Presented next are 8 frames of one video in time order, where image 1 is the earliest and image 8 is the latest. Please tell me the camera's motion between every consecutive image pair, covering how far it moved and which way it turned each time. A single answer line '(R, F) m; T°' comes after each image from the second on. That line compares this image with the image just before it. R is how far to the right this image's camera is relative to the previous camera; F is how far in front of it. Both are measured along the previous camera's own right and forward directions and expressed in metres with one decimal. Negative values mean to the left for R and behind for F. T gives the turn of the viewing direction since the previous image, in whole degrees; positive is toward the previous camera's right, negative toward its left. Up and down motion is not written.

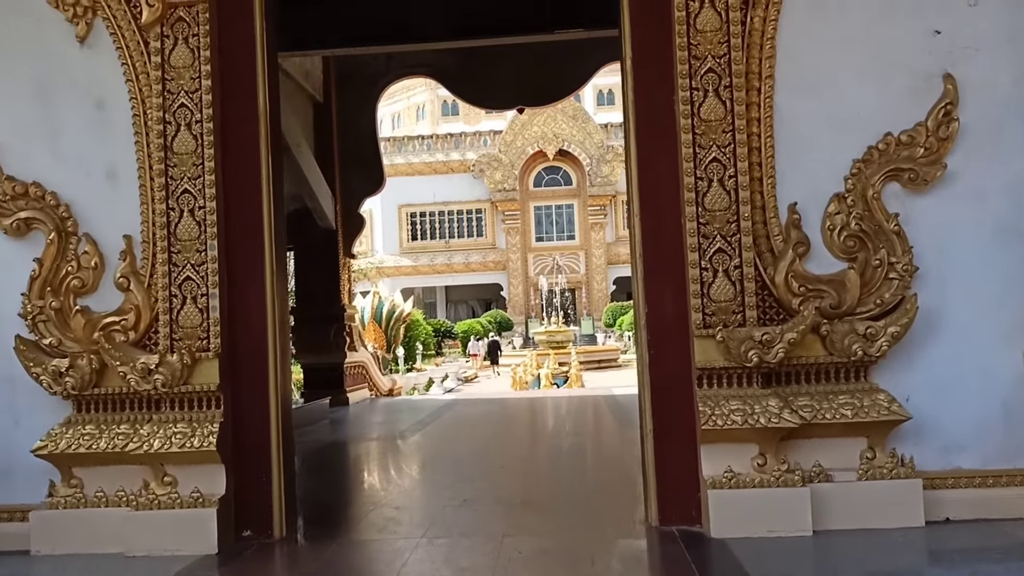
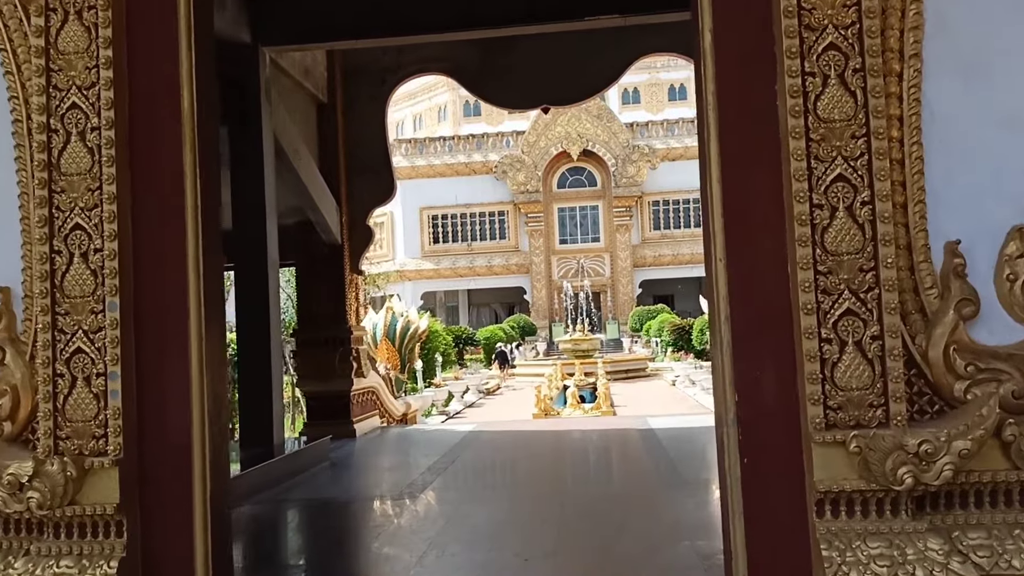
(0.0, +0.6) m; -2°
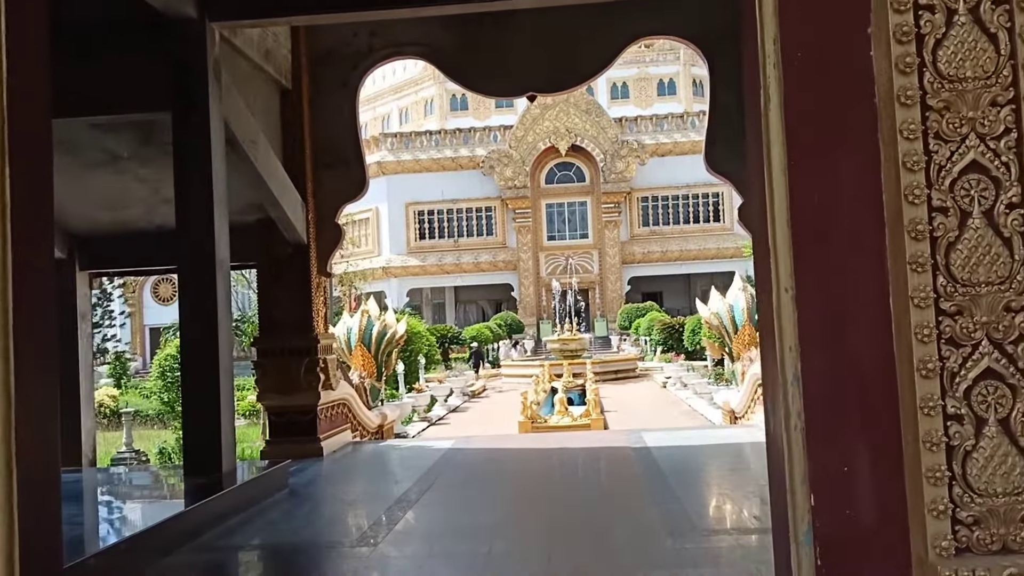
(0.0, +0.4) m; +1°
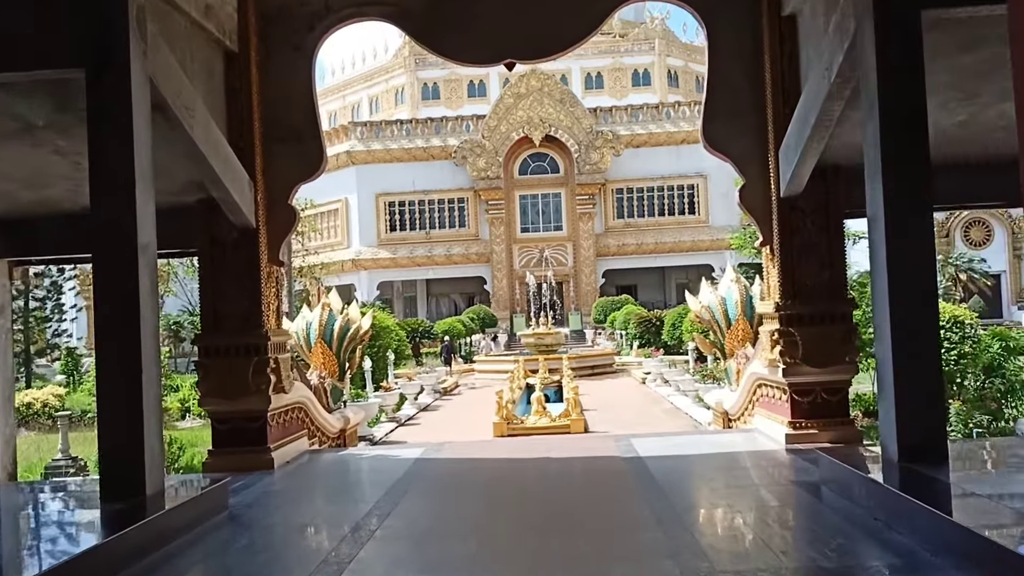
(0.0, +0.5) m; +2°
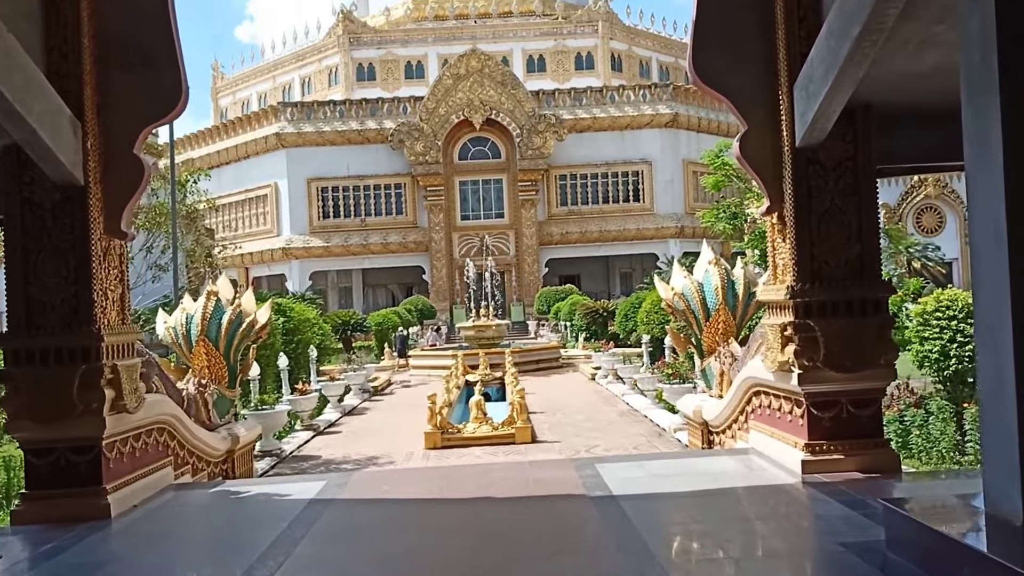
(0.0, +1.0) m; +4°
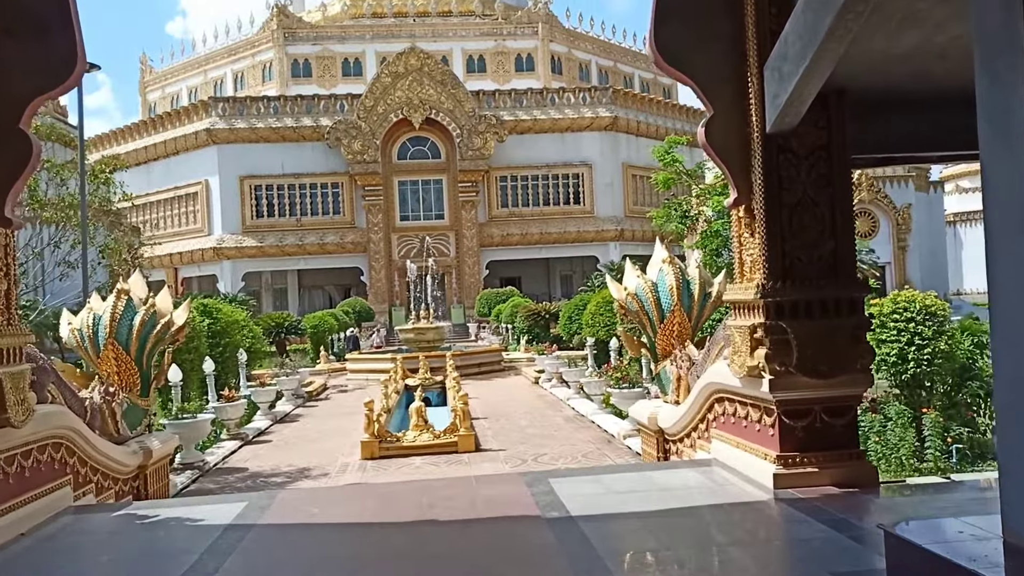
(0.0, +0.3) m; +4°
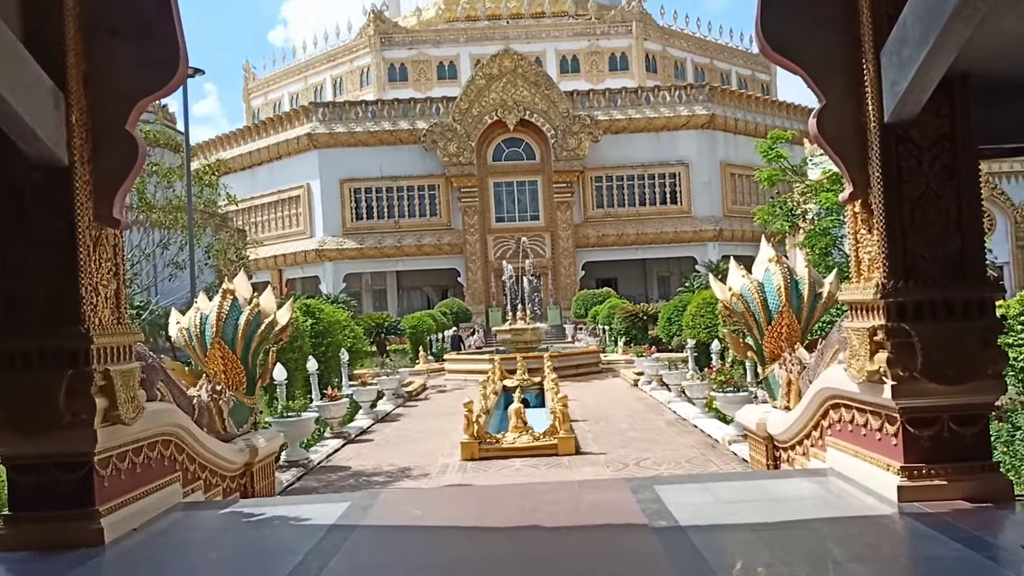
(0.0, +0.1) m; -6°
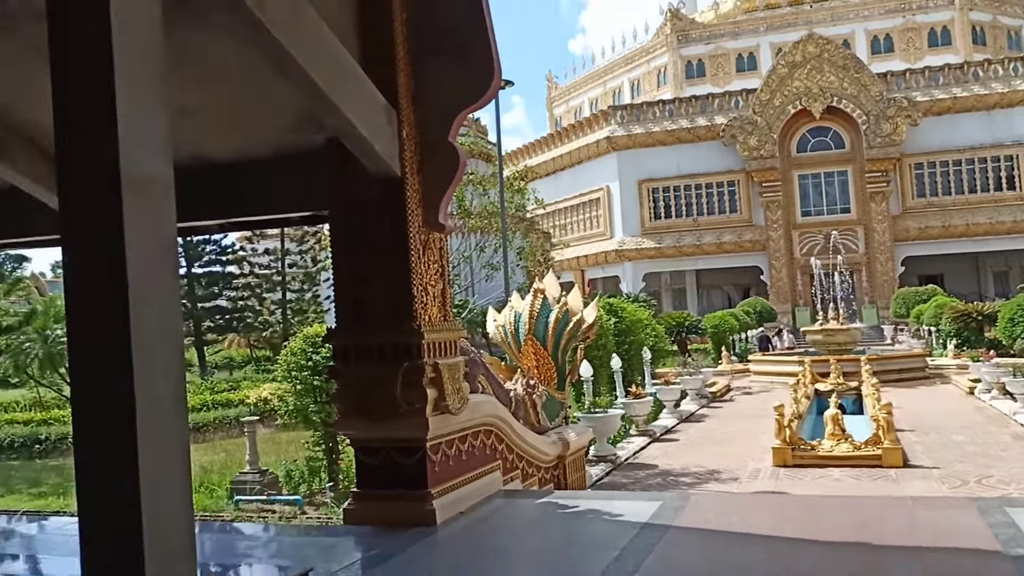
(0.0, 0.0) m; -19°
